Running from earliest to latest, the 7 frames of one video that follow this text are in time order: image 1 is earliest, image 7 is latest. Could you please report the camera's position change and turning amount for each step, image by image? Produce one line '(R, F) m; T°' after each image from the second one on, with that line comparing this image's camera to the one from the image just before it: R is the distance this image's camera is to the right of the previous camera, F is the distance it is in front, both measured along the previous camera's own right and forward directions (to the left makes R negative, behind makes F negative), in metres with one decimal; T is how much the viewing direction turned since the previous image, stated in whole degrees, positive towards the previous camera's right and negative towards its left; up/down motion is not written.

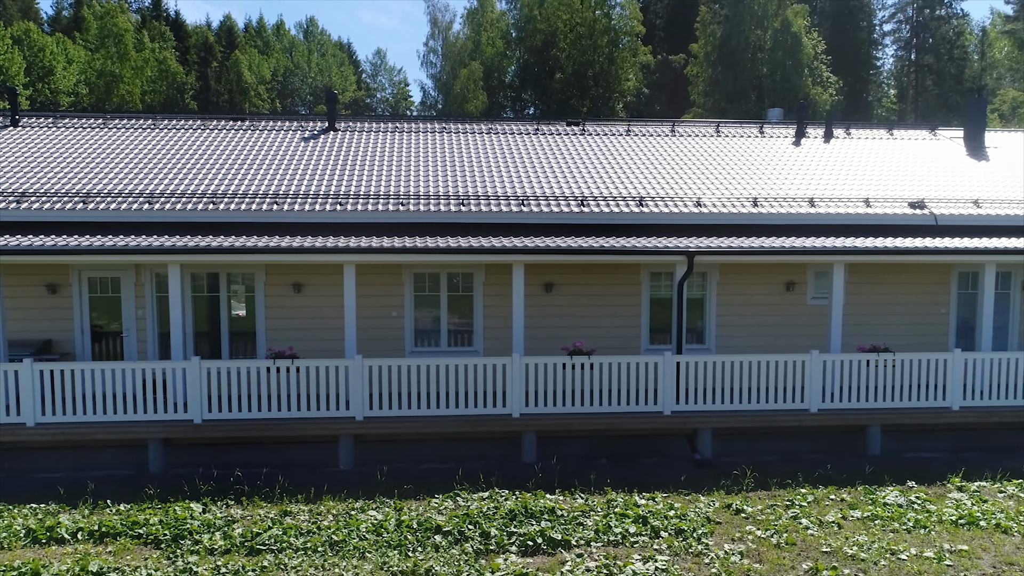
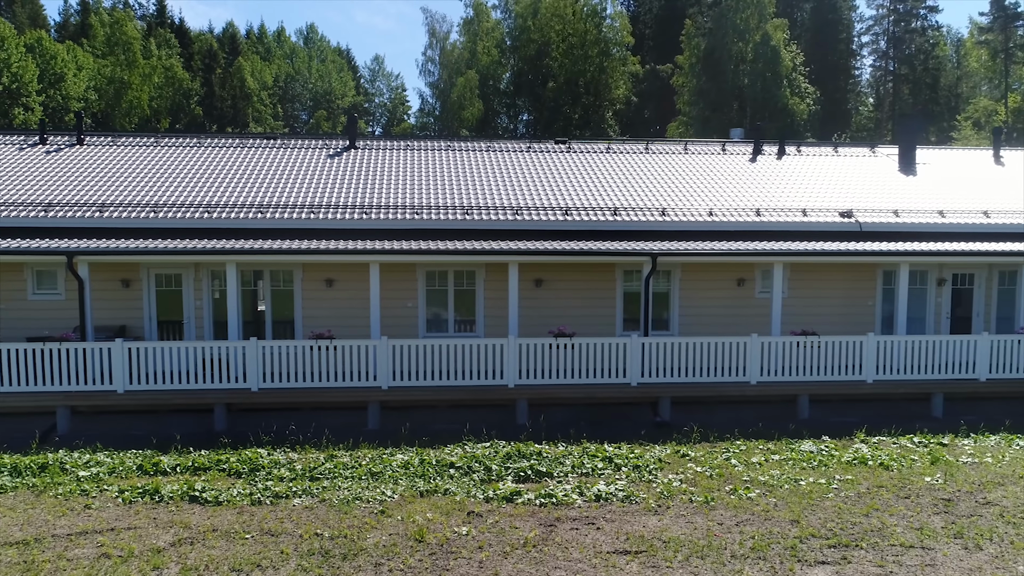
(0.0, -2.1) m; 0°
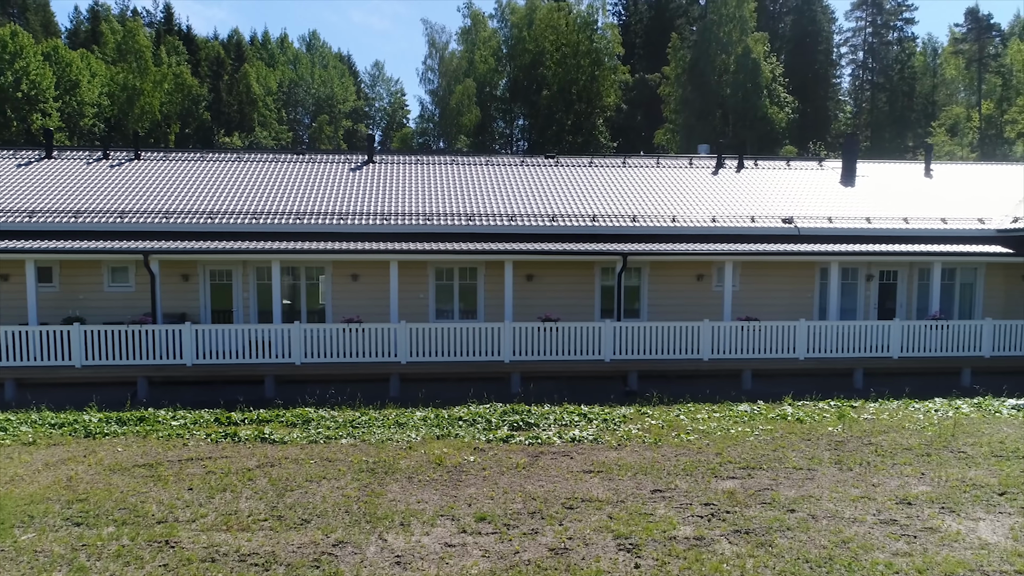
(0.0, -2.5) m; 0°
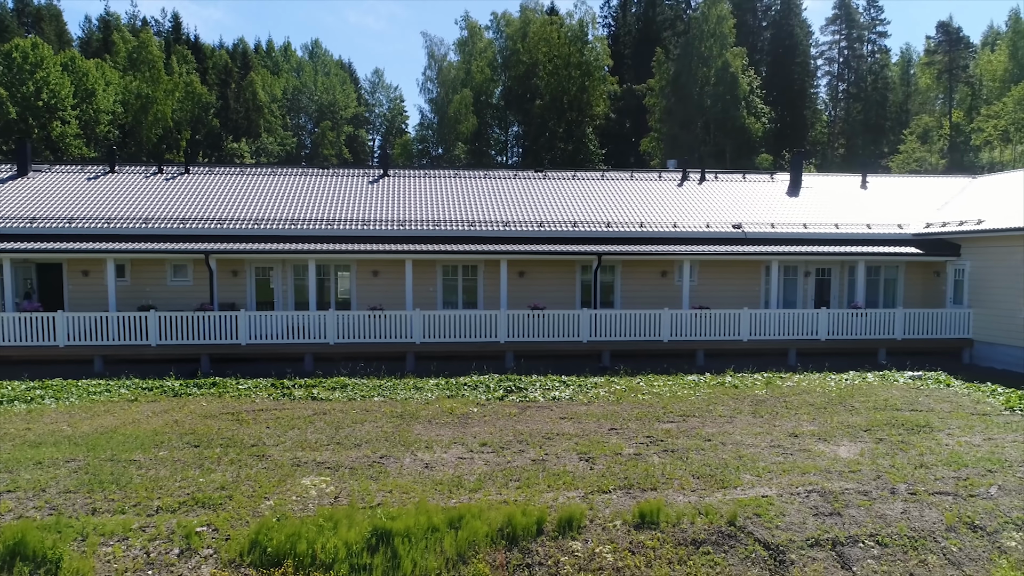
(0.0, -3.0) m; 0°
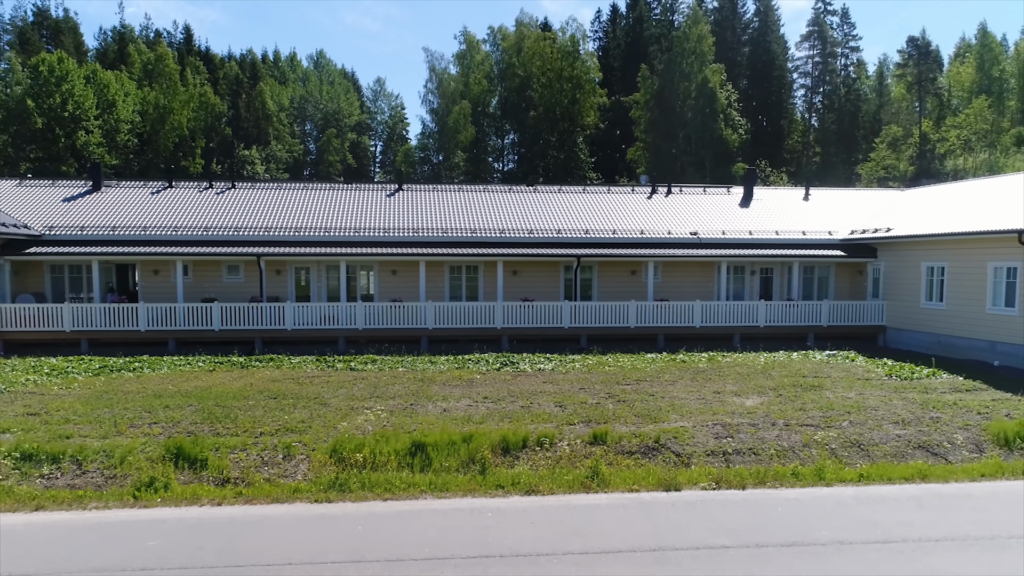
(0.0, -3.8) m; 0°
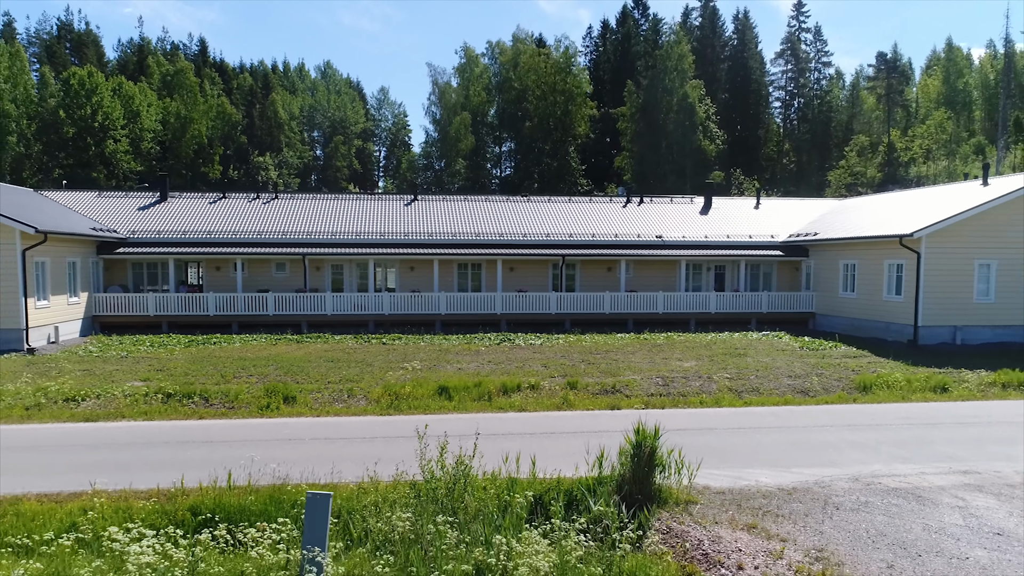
(0.0, -4.8) m; 0°
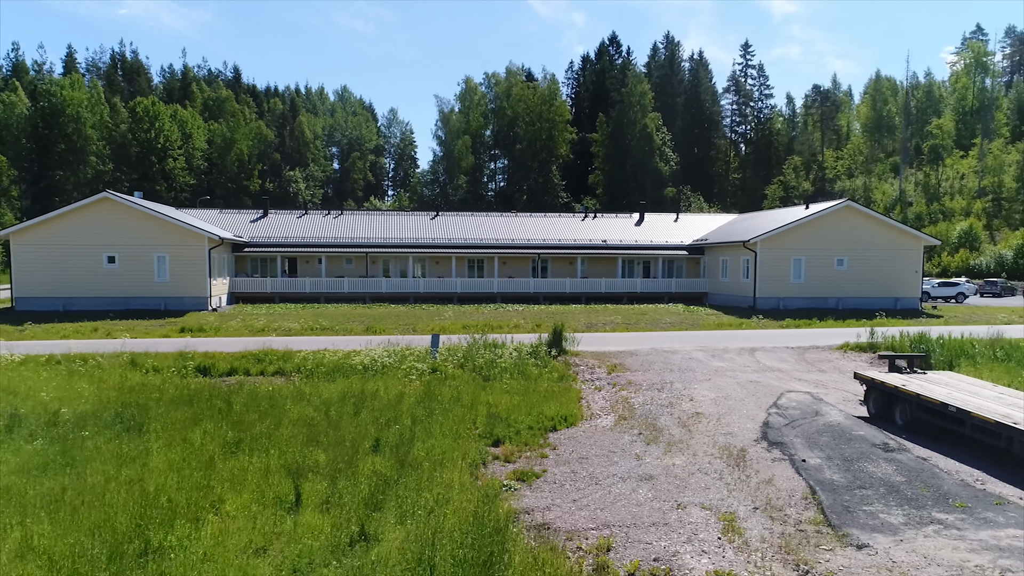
(0.0, -12.9) m; 0°
